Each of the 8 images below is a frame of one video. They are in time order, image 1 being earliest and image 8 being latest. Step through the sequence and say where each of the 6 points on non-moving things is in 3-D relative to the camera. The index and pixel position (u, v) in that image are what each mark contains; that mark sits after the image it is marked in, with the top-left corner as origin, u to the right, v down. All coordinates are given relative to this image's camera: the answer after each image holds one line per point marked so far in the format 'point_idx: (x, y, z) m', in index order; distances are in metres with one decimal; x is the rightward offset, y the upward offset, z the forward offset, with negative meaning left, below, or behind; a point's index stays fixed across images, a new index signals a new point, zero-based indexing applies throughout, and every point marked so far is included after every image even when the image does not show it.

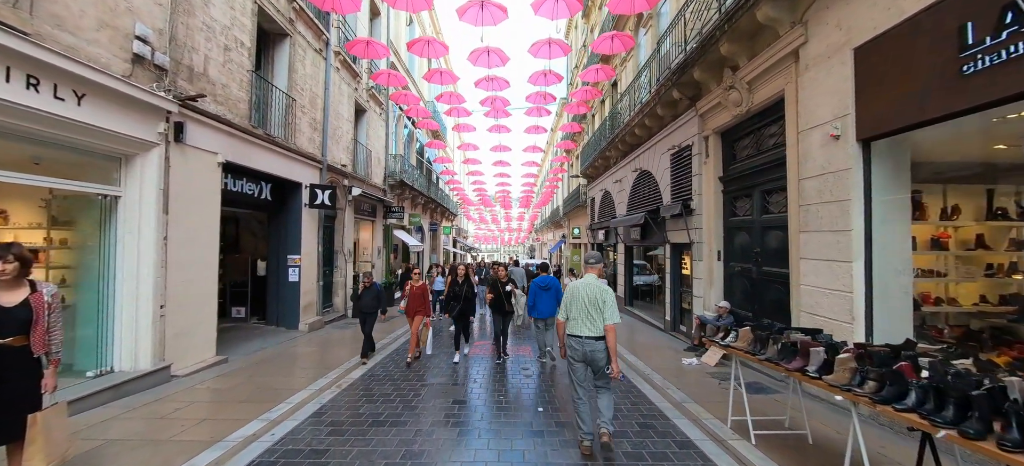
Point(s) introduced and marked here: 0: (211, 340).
0: (-5.3, -1.9, +6.6) m
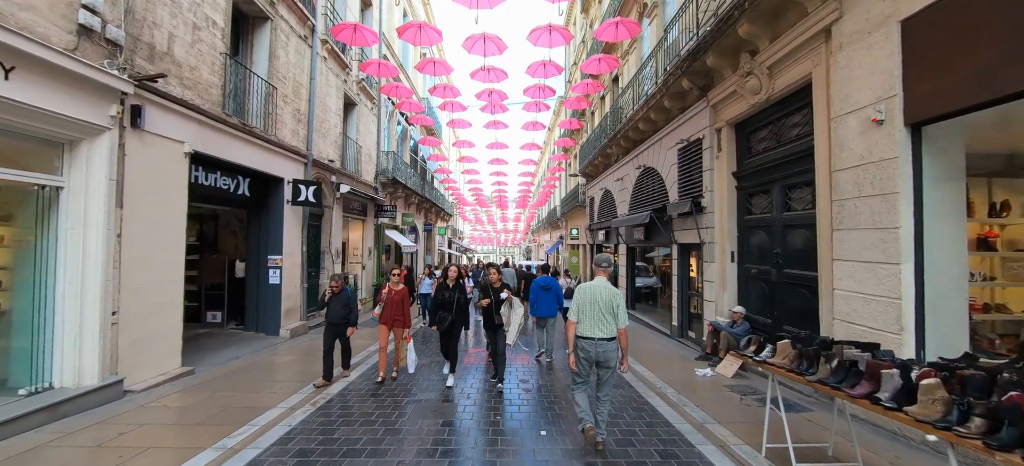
0: (-5.3, -1.8, +5.9) m
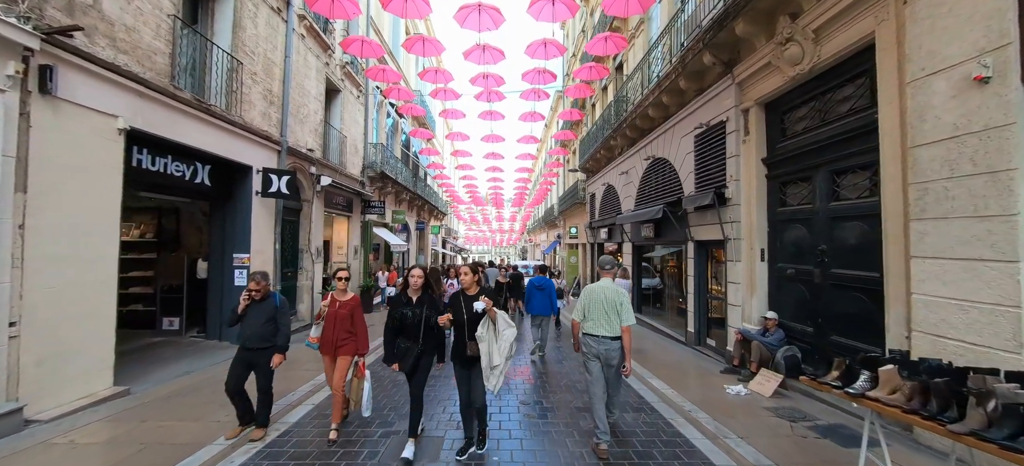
0: (-5.4, -1.7, +4.9) m
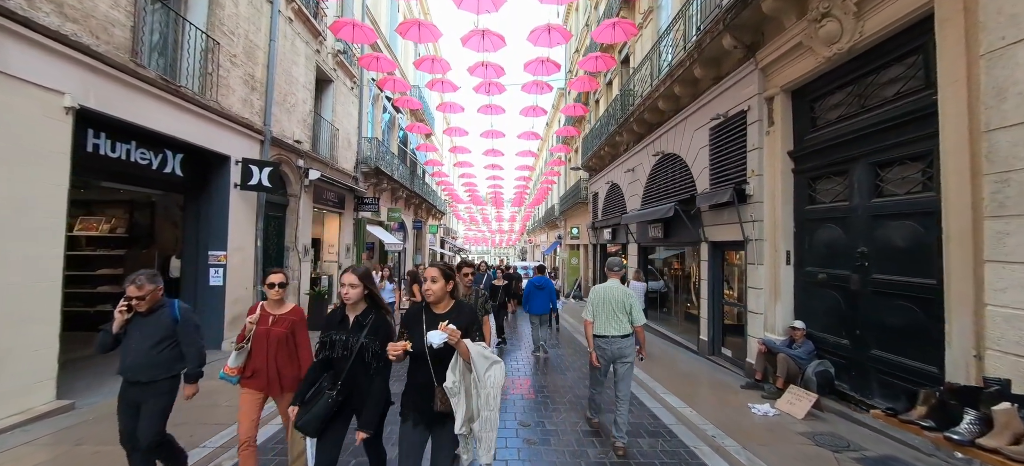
0: (-5.4, -1.7, +4.3) m
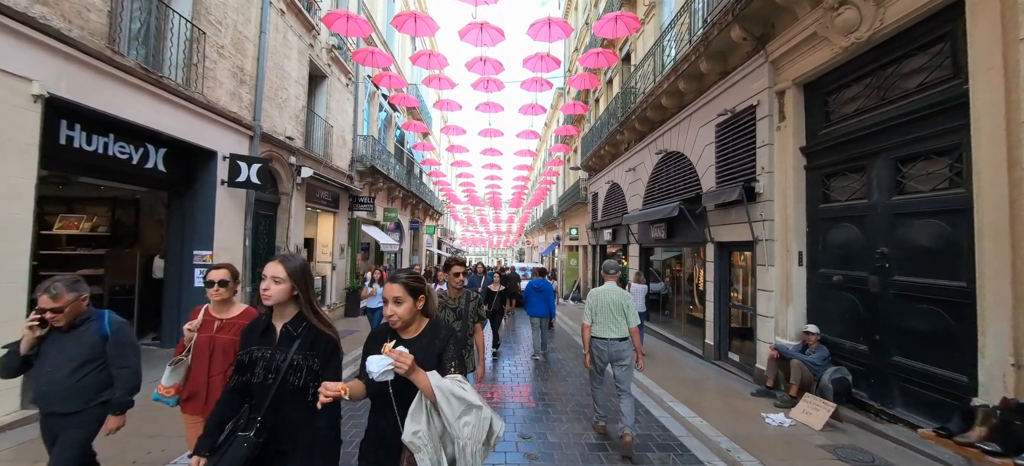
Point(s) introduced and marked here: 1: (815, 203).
0: (-5.4, -1.6, +4.0) m
1: (+4.2, +0.4, +5.2) m
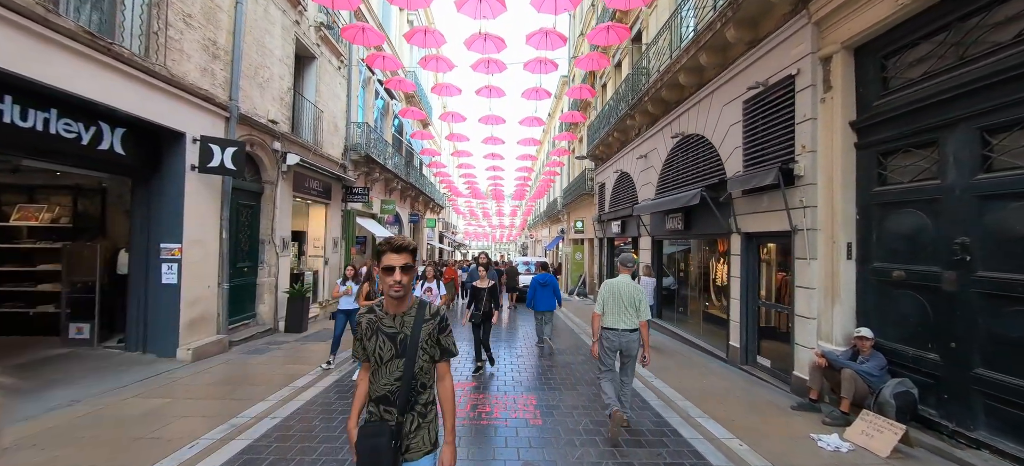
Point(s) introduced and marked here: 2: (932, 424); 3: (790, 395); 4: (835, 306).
0: (-5.4, -1.5, +3.3) m
1: (+4.3, +0.6, +4.5) m
2: (+4.2, -1.9, +3.8) m
3: (+3.7, -2.1, +5.0) m
4: (+4.0, -0.9, +4.6) m
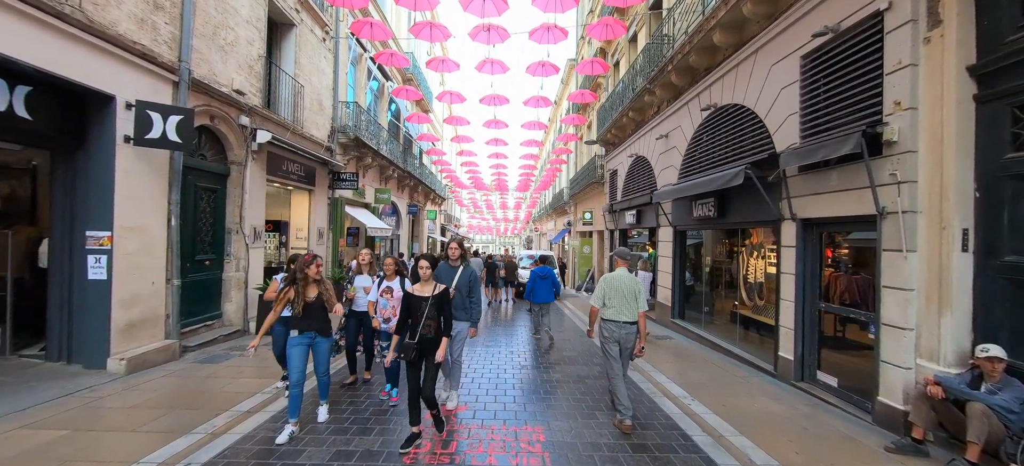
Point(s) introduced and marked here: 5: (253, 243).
0: (-5.4, -1.4, +2.3) m
1: (+4.3, +0.7, +3.3) m
2: (+4.2, -1.8, +2.6) m
3: (+3.7, -2.0, +3.8) m
4: (+4.0, -0.7, +3.5) m
5: (-5.4, -0.2, +7.8) m
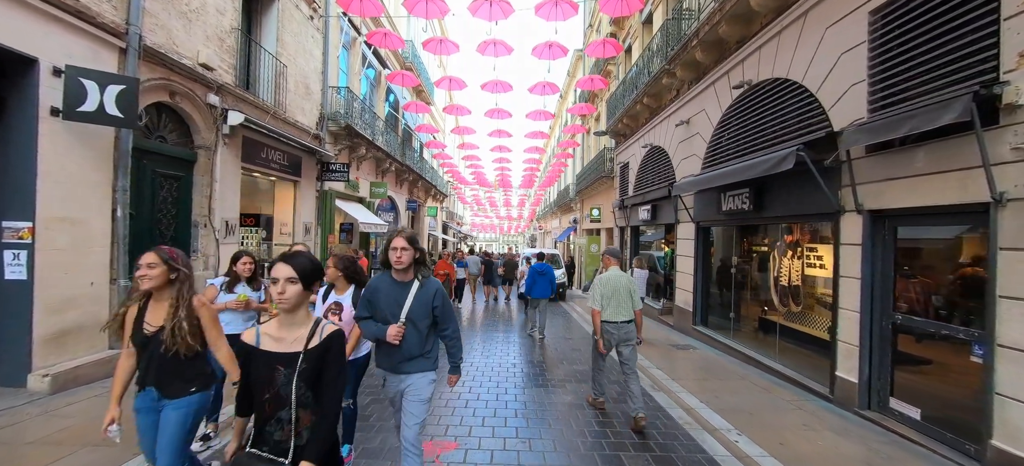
0: (-5.4, -1.3, +1.5) m
1: (+4.3, +0.8, +2.4) m
2: (+4.2, -1.7, +1.7) m
3: (+3.7, -1.9, +2.9) m
4: (+4.0, -0.7, +2.6) m
5: (-5.4, -0.1, +7.0) m
